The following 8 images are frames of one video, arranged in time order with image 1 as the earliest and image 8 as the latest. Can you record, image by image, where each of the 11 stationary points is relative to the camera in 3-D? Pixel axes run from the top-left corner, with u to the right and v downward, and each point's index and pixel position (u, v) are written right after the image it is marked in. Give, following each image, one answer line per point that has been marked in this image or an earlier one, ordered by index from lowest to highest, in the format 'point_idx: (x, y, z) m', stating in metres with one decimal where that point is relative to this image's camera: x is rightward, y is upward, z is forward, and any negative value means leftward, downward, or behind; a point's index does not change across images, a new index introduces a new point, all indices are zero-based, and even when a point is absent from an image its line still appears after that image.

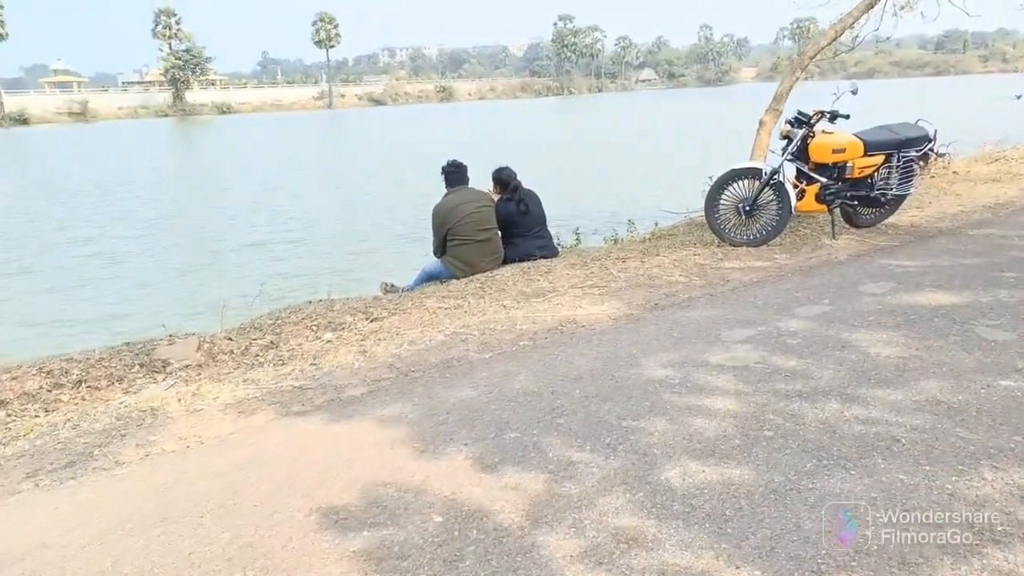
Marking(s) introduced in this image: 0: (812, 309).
0: (+2.1, -0.2, +5.5) m
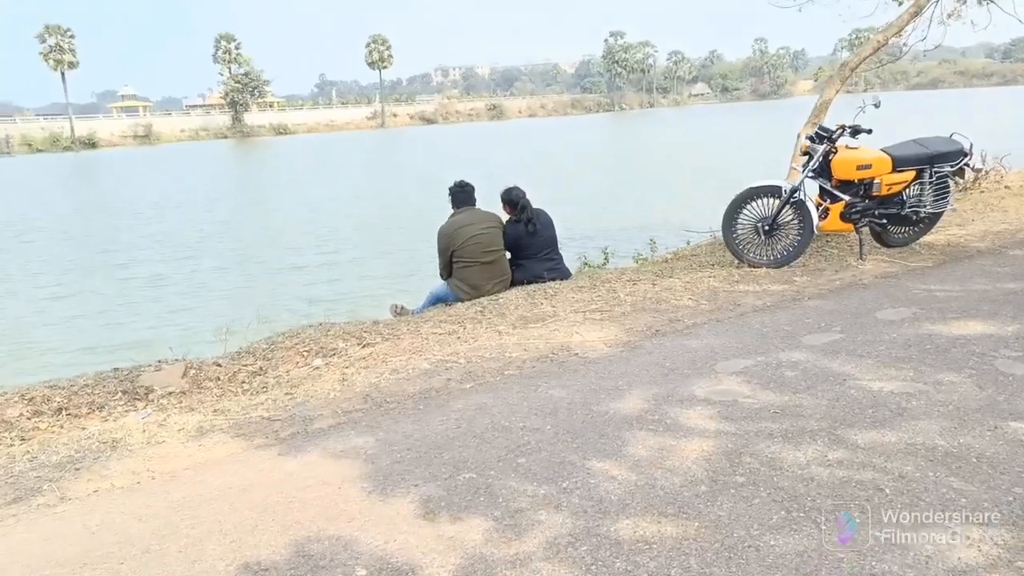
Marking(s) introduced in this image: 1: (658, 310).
0: (+2.1, -0.3, +5.2) m
1: (+1.2, -0.2, +6.4) m
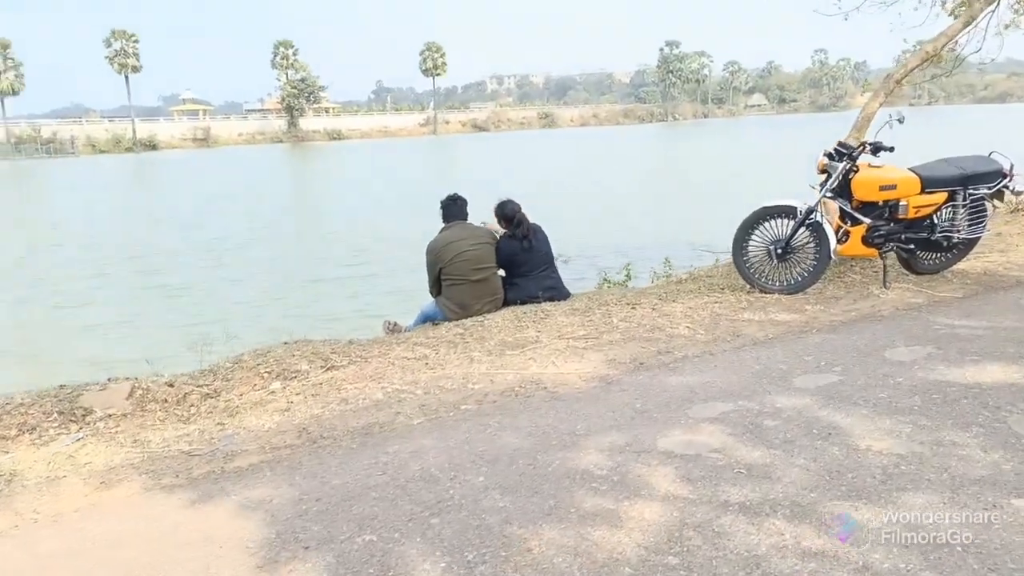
0: (+1.8, -0.6, +4.6) m
1: (+1.1, -0.4, +5.9) m
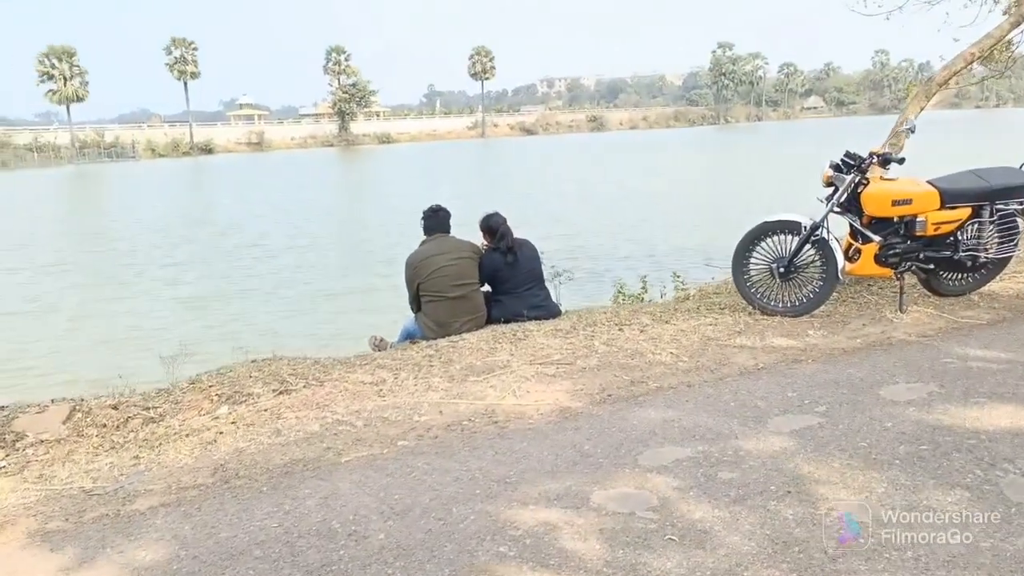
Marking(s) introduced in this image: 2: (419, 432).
0: (+1.5, -0.7, +4.2) m
1: (+0.8, -0.6, +5.5) m
2: (-0.5, -0.8, +4.3) m
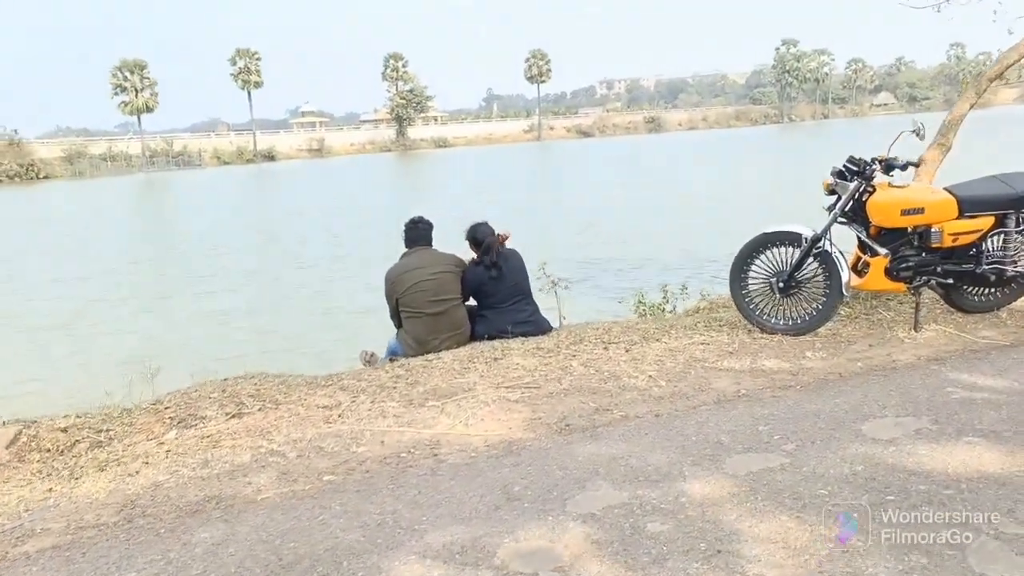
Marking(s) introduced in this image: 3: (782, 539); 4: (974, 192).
0: (+1.2, -0.9, +3.8) m
1: (+0.6, -0.7, +5.1) m
2: (-0.8, -0.9, +4.1) m
3: (+1.1, -1.0, +3.0) m
4: (+3.6, +0.7, +6.0) m
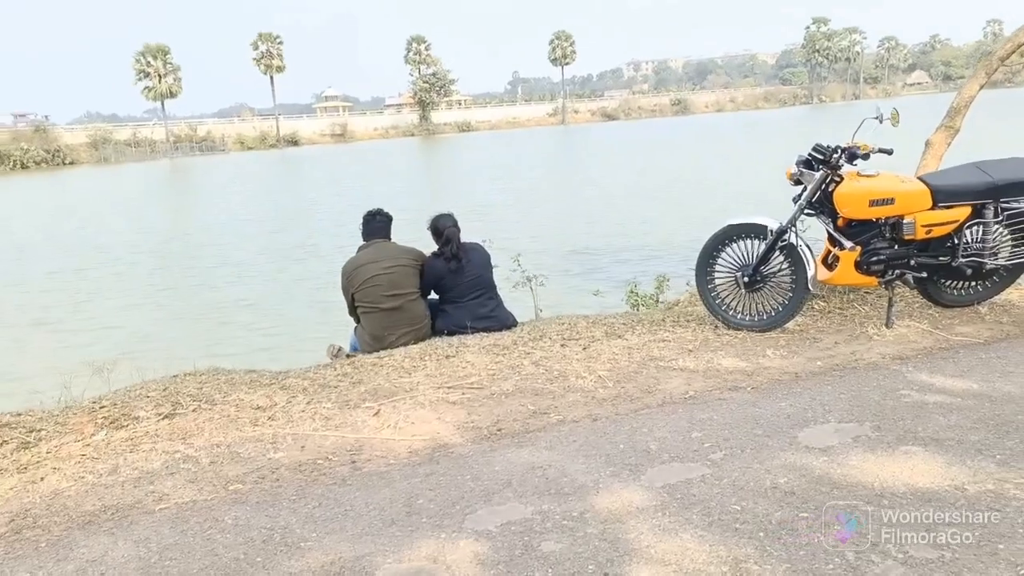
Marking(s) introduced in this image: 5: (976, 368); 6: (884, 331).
0: (+0.7, -0.9, +3.6) m
1: (+0.2, -0.7, +4.9) m
2: (-1.3, -0.9, +3.9) m
3: (+0.6, -1.0, +2.8) m
4: (+3.2, +0.8, +5.7) m
5: (+2.9, -0.5, +4.8) m
6: (+2.8, -0.3, +5.8) m
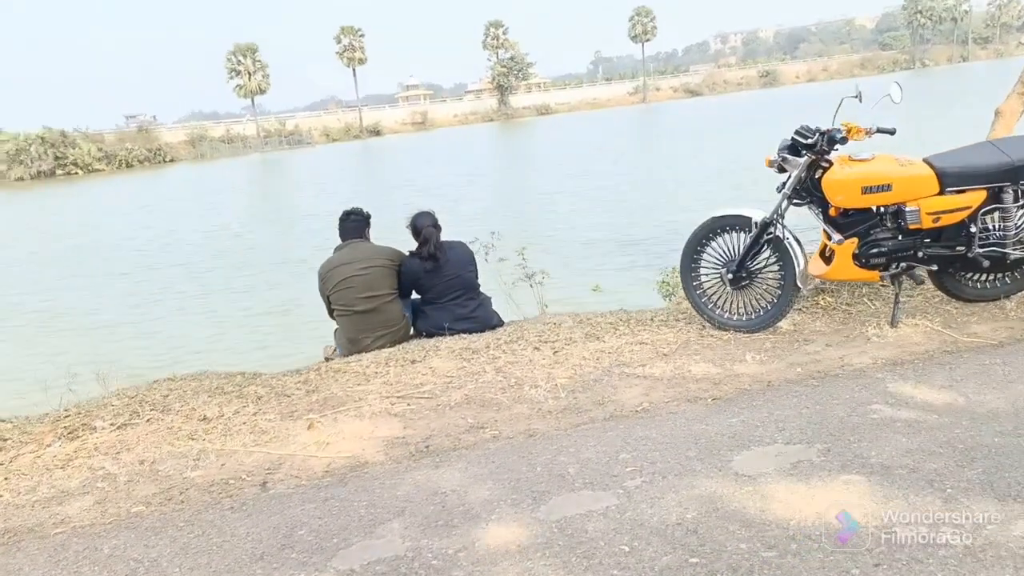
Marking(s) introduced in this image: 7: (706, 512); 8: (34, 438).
0: (+0.3, -0.9, +3.2) m
1: (-0.1, -0.7, +4.7) m
2: (-1.7, -1.0, +3.8) m
3: (+0.1, -1.1, +2.5) m
4: (+3.0, +0.8, +5.1) m
5: (+2.5, -0.5, +4.3) m
6: (+2.6, -0.3, +5.3) m
7: (+0.8, -0.9, +3.1) m
8: (-3.1, -1.0, +5.0) m
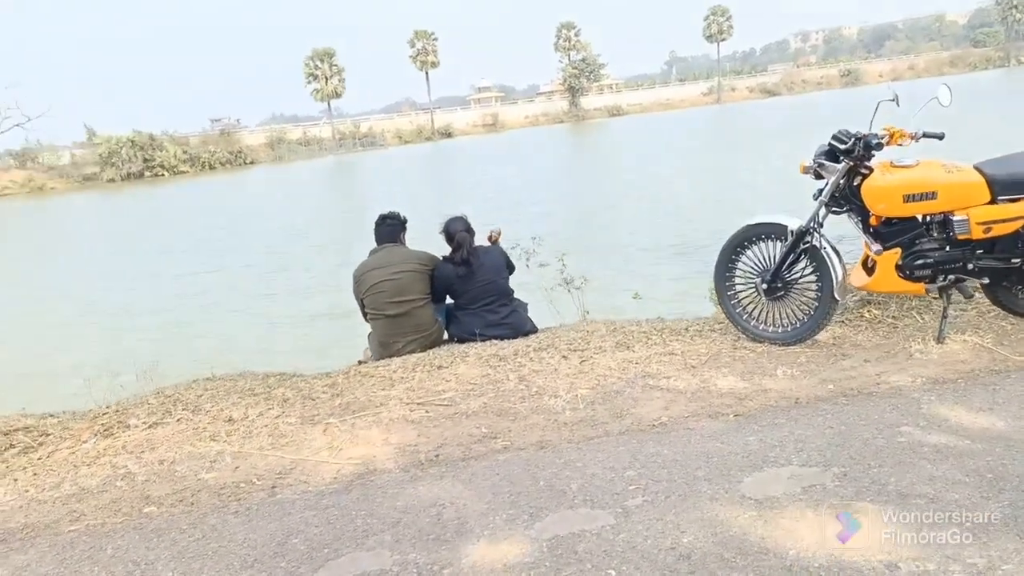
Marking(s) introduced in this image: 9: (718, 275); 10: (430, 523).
0: (+0.2, -1.0, +3.2) m
1: (0.0, -0.7, +4.6) m
2: (-1.6, -1.0, +3.9) m
3: (0.0, -1.1, +2.5) m
4: (+3.1, +0.7, +4.8) m
5: (+2.6, -0.6, +4.0) m
6: (+2.7, -0.4, +5.0) m
7: (+0.7, -0.9, +2.9) m
8: (-3.0, -1.0, +5.2) m
9: (+1.5, +0.1, +5.6) m
10: (-0.3, -1.0, +3.3) m
